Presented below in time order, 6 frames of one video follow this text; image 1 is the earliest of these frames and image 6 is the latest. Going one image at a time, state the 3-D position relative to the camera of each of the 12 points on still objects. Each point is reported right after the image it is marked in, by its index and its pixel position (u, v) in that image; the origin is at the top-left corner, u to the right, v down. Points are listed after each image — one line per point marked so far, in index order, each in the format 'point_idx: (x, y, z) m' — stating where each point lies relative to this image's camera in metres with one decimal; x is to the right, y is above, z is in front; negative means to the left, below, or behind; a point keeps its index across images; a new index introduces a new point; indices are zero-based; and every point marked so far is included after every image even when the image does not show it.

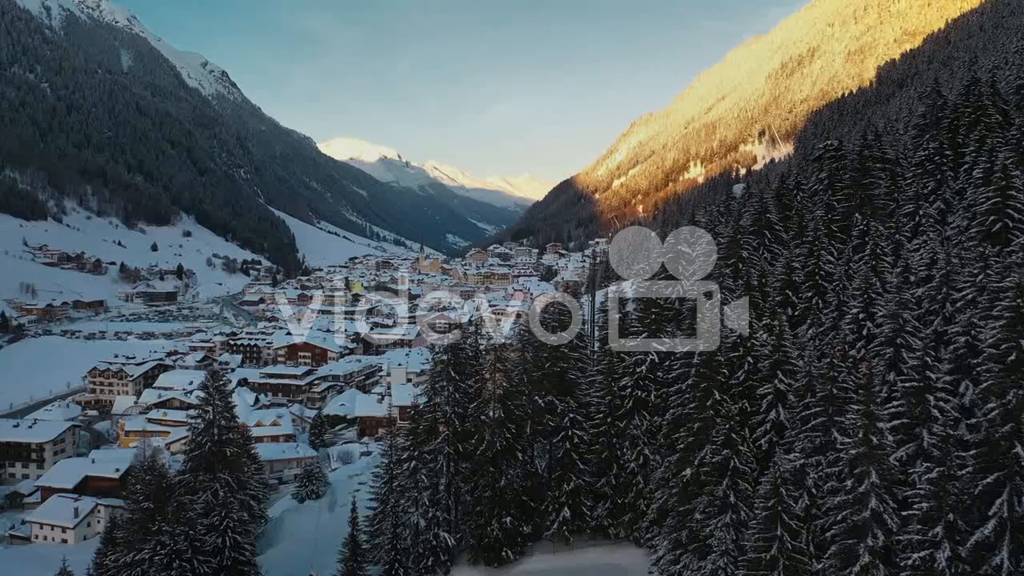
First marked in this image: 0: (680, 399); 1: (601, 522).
0: (+2.3, -1.5, +12.1) m
1: (+1.3, -3.3, +13.0) m
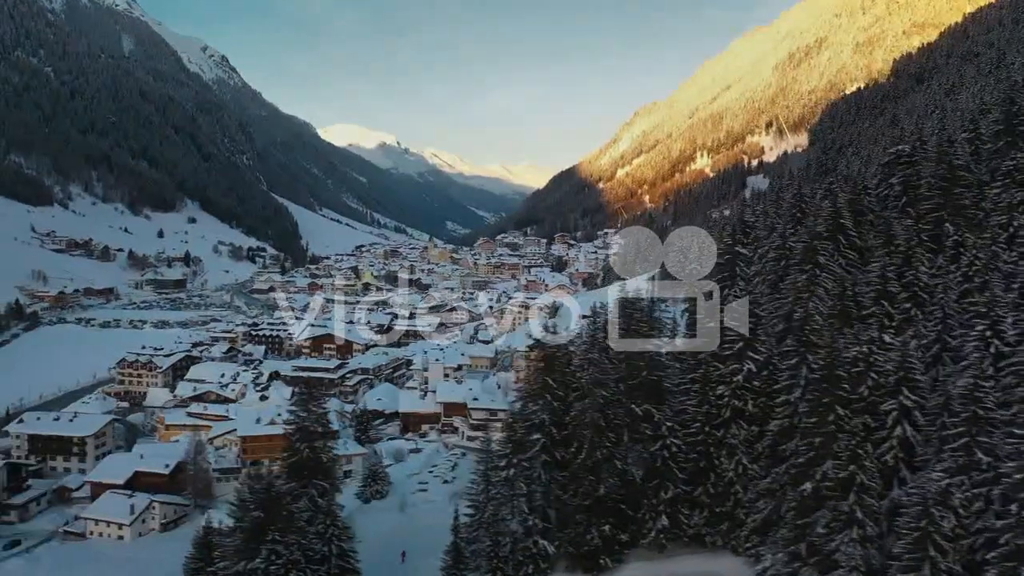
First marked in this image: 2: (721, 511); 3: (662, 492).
0: (+3.7, -1.6, +12.1) m
1: (+2.7, -3.5, +13.0) m
2: (+3.0, -3.2, +13.0) m
3: (+2.2, -2.9, +13.1) m
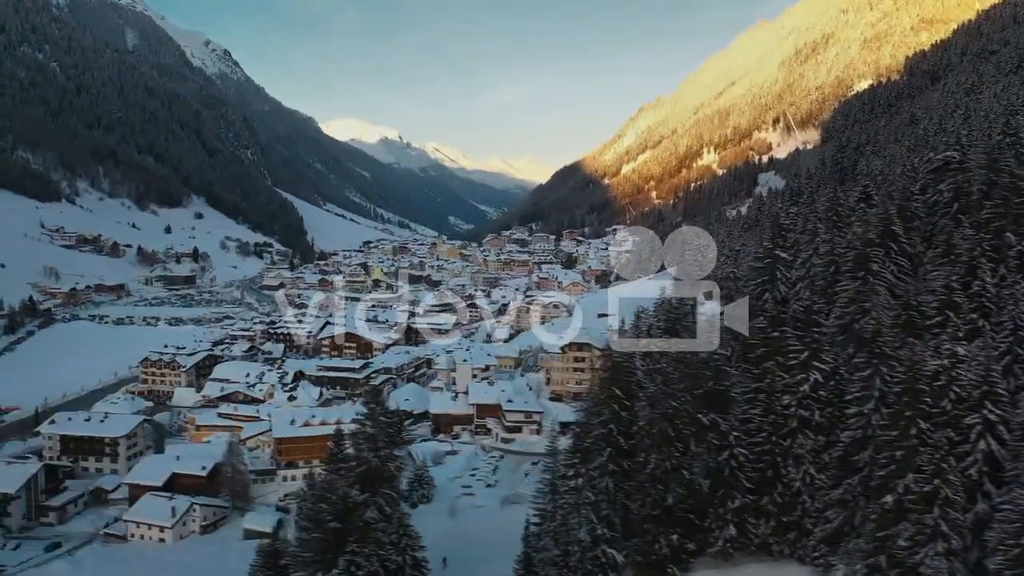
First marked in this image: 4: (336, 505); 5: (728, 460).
0: (+4.7, -1.8, +12.2) m
1: (+3.7, -3.6, +13.1) m
2: (+4.0, -3.3, +13.0) m
3: (+3.1, -3.1, +13.1) m
4: (-2.3, -2.9, +12.3) m
5: (+3.2, -2.5, +13.3) m
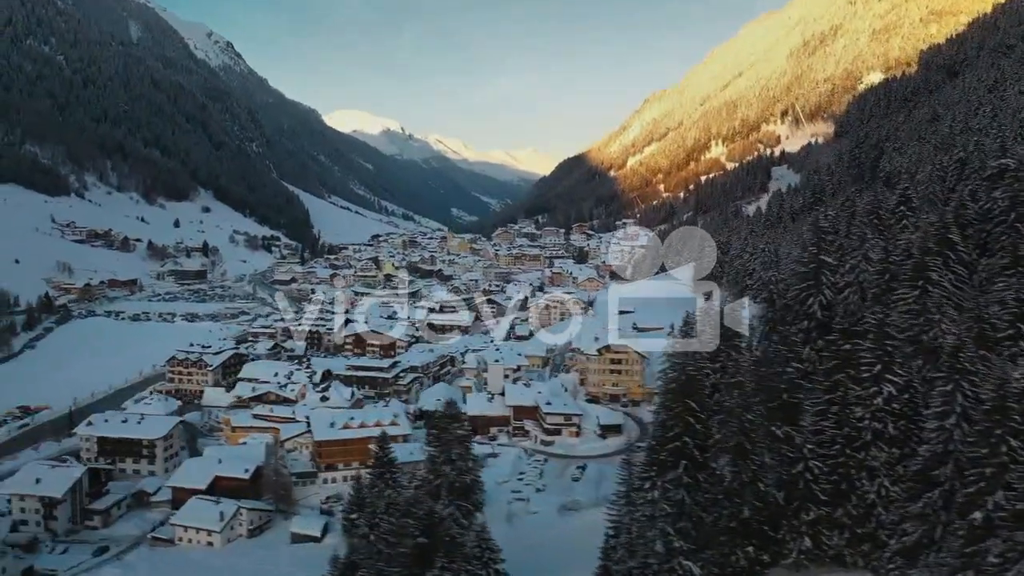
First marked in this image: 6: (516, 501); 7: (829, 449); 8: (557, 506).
0: (+5.8, -2.0, +12.2) m
1: (+4.8, -3.8, +13.2) m
2: (+5.1, -3.5, +13.1) m
3: (+4.3, -3.3, +13.2) m
4: (-1.2, -3.2, +12.4) m
5: (+4.3, -2.7, +13.4) m
6: (+0.1, -4.6, +19.7) m
7: (+4.7, -2.4, +13.7) m
8: (+1.0, -4.6, +19.2) m
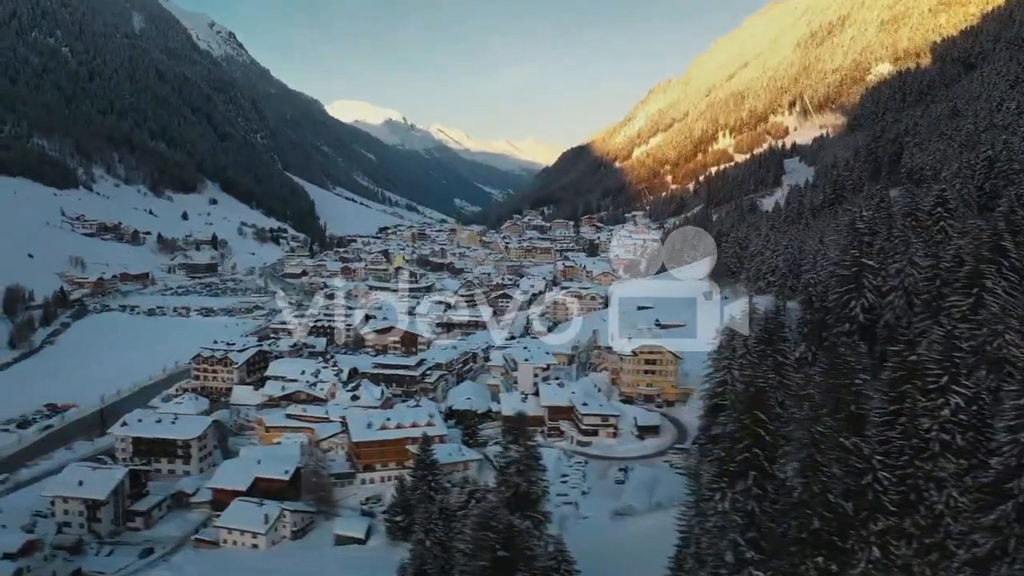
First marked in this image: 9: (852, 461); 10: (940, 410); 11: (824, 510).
0: (+6.8, -2.2, +12.3) m
1: (+5.8, -4.0, +13.3) m
2: (+6.1, -3.7, +13.3) m
3: (+5.3, -3.5, +13.3) m
4: (-0.2, -3.4, +12.5) m
5: (+5.3, -2.9, +13.5) m
6: (+1.1, -4.7, +19.8) m
7: (+5.8, -2.6, +13.8) m
8: (+2.0, -4.8, +19.4) m
9: (+5.1, -2.6, +13.7) m
10: (+6.4, -1.8, +13.6) m
11: (+4.6, -3.3, +13.3) m
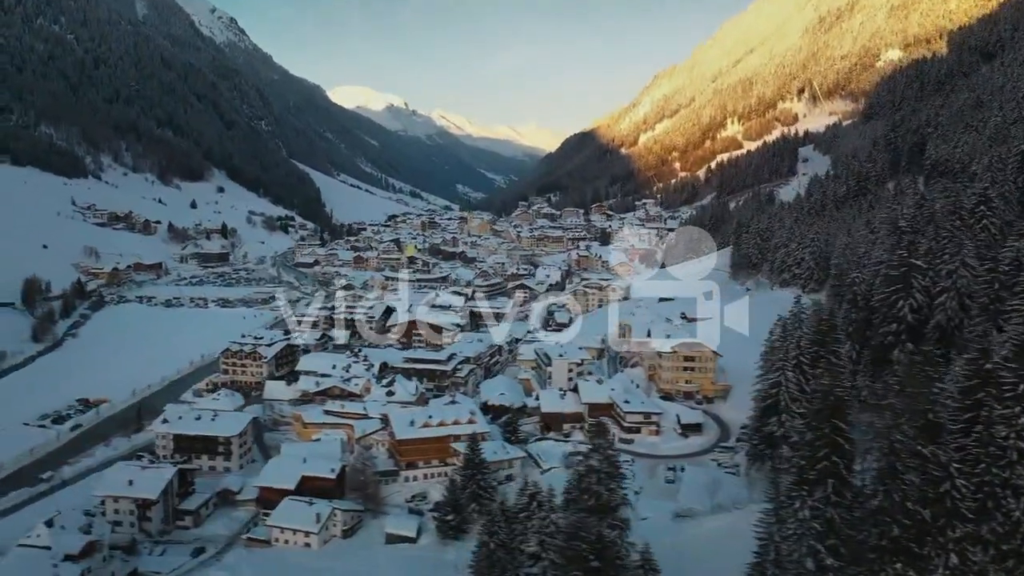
0: (+8.0, -2.3, +12.5) m
1: (+7.0, -4.1, +13.5) m
2: (+7.4, -3.9, +13.4) m
3: (+6.5, -3.6, +13.5) m
4: (+1.0, -3.5, +12.6) m
5: (+6.5, -3.1, +13.7) m
6: (+2.3, -4.8, +20.0) m
7: (+7.0, -2.7, +13.9) m
8: (+3.2, -4.8, +19.5) m
9: (+6.3, -2.7, +13.9) m
10: (+7.6, -2.0, +13.8) m
11: (+5.8, -3.4, +13.4) m
